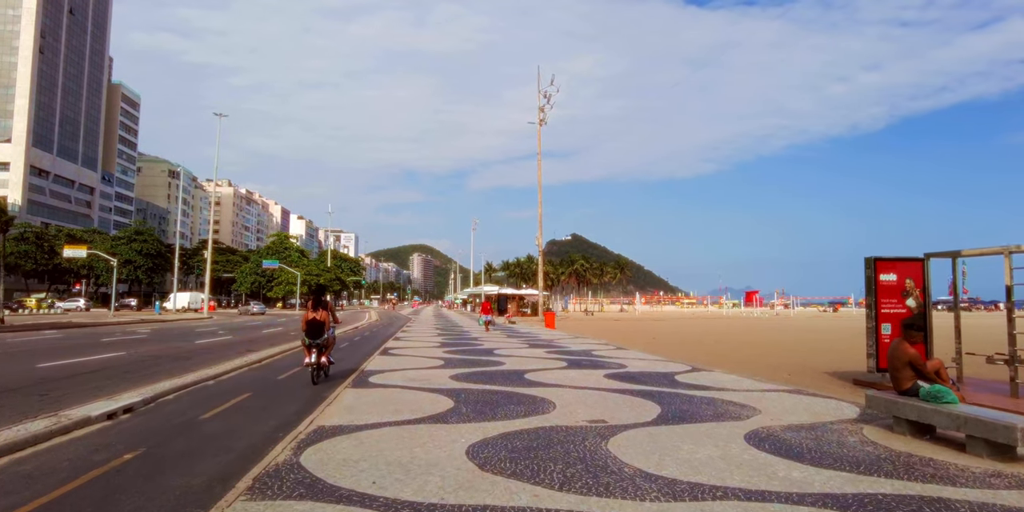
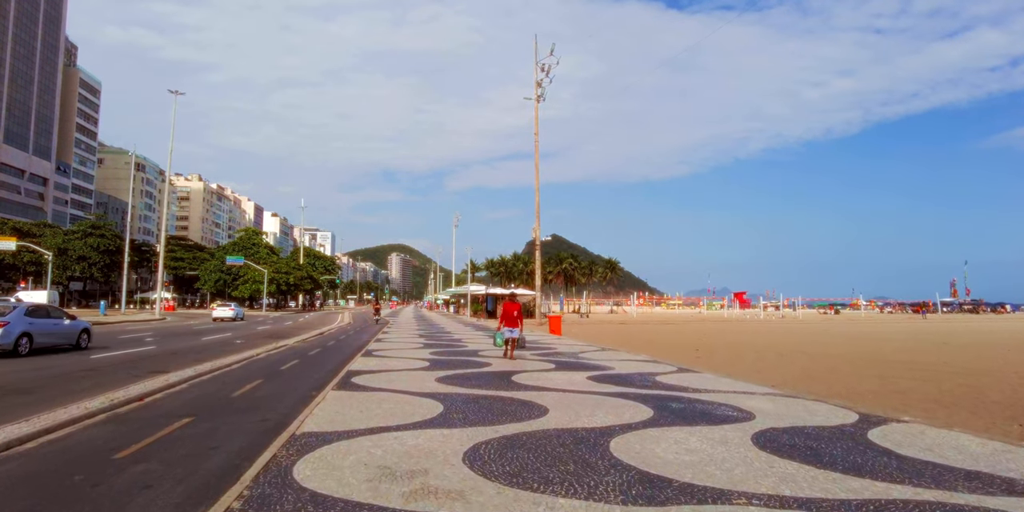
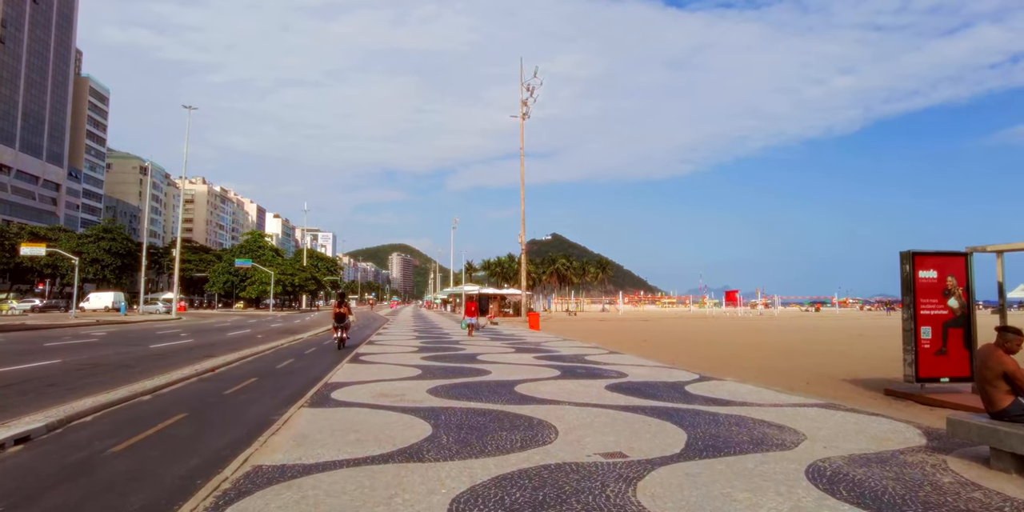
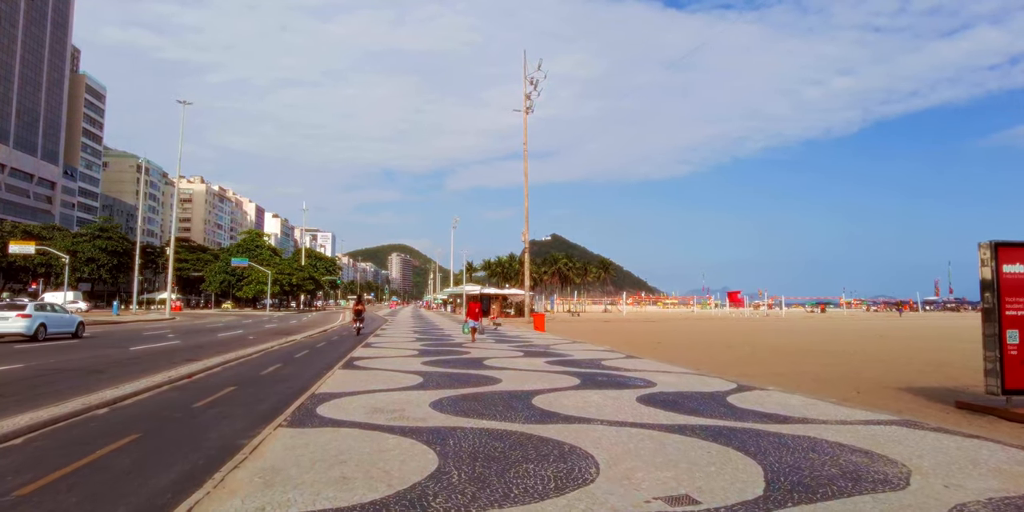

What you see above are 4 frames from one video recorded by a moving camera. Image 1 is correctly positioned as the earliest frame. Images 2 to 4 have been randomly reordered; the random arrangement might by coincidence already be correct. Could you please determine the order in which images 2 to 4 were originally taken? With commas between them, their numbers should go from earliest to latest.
3, 4, 2
